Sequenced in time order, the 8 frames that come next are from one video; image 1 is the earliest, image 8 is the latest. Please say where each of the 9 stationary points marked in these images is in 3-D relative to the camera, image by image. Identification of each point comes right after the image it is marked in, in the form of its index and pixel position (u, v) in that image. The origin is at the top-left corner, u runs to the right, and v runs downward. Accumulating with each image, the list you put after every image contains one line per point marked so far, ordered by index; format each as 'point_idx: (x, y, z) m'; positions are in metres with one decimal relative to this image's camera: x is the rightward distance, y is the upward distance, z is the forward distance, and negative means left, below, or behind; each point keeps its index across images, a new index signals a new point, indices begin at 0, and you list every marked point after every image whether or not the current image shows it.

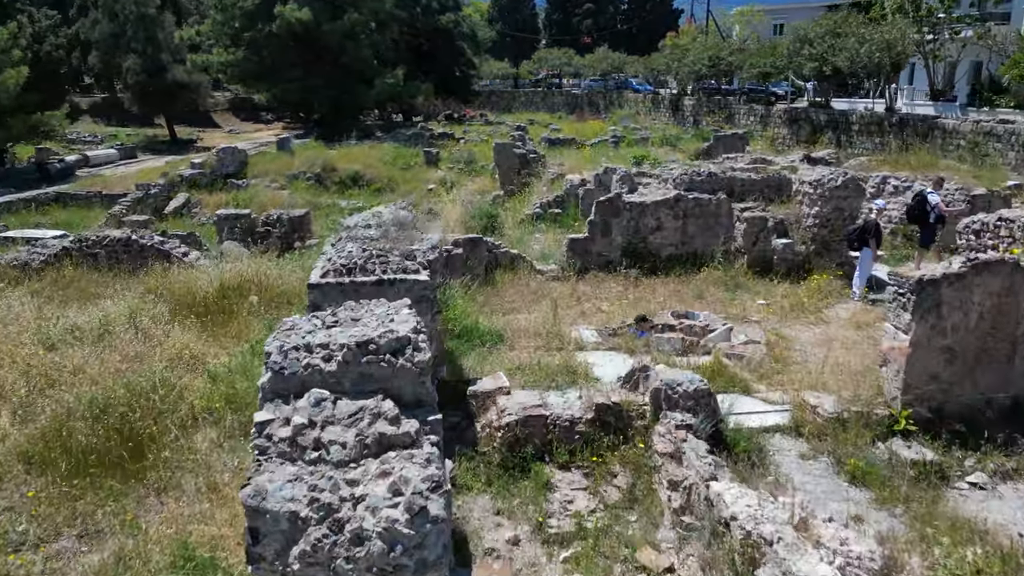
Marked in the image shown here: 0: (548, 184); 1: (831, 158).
0: (+0.7, +1.9, +14.1) m
1: (+6.3, +2.6, +14.8) m
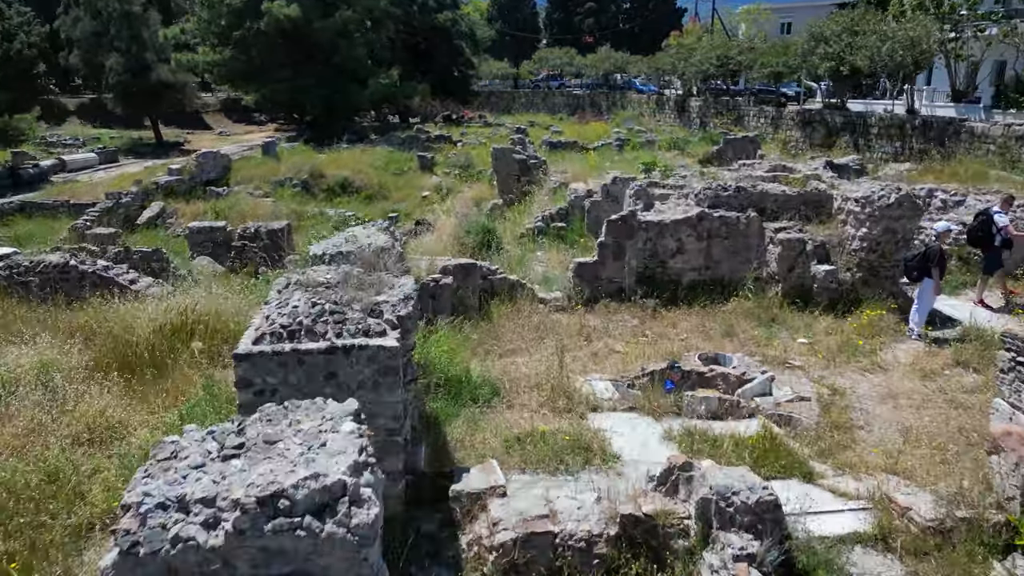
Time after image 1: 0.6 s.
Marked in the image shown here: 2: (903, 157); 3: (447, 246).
0: (+0.7, +1.6, +13.0) m
1: (+6.3, +2.3, +13.7) m
2: (+9.5, +3.2, +18.1) m
3: (-0.9, +0.6, +10.6) m
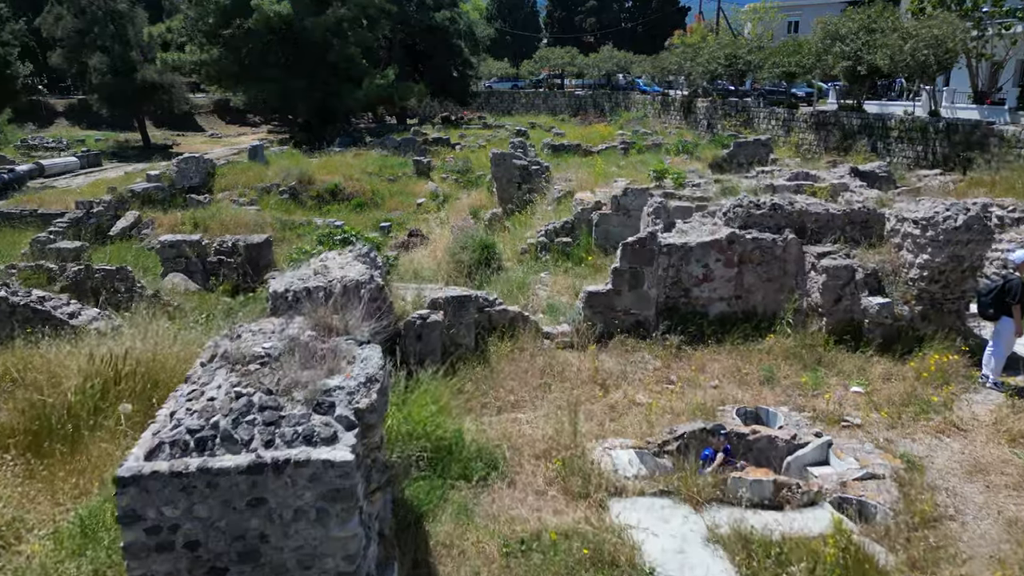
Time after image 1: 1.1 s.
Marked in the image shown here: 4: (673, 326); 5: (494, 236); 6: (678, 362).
0: (+0.7, +1.3, +12.0) m
1: (+6.3, +2.0, +12.7) m
2: (+9.5, +2.9, +17.2) m
3: (-0.9, +0.3, +9.6) m
4: (+1.3, -0.3, +6.3) m
5: (-0.3, +0.7, +11.1) m
6: (+1.3, -0.6, +5.8) m
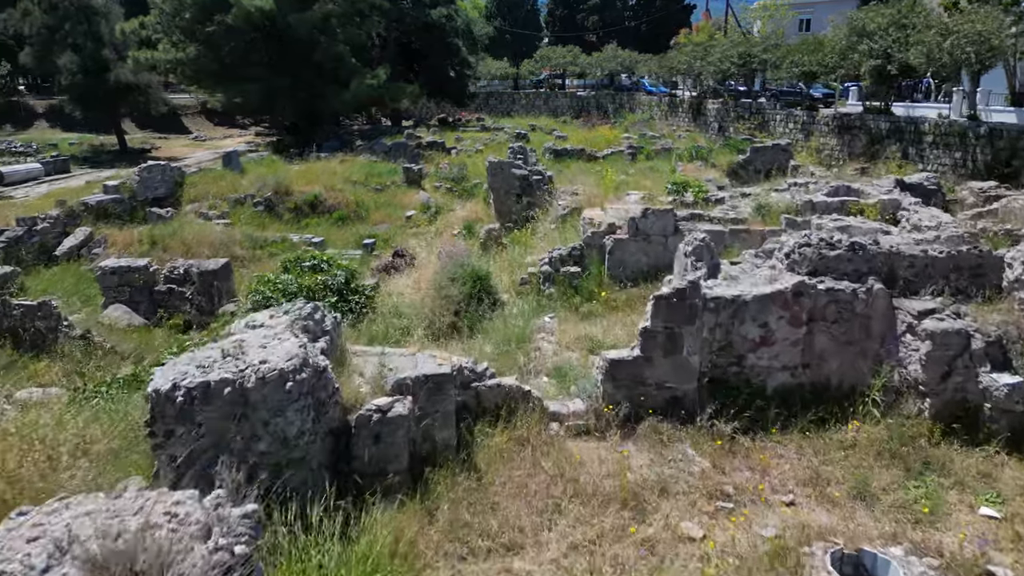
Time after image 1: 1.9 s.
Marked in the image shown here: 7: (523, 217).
0: (+0.7, +0.9, +10.5) m
1: (+6.3, +1.6, +11.2) m
2: (+9.5, +2.5, +15.6) m
3: (-1.0, -0.1, +8.1) m
4: (+1.3, -0.7, +4.7) m
5: (-0.3, +0.3, +9.6) m
6: (+1.3, -1.0, +4.3) m
7: (+0.2, +1.2, +12.9) m
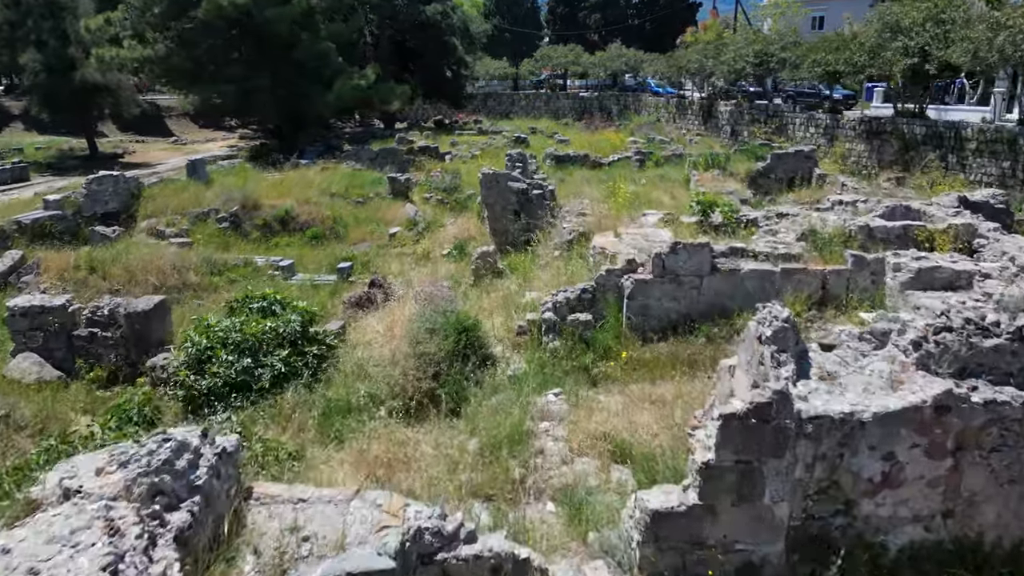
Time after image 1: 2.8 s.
0: (+0.6, +0.4, +8.8) m
1: (+6.2, +1.1, +9.5) m
2: (+9.4, +2.0, +14.0) m
3: (-1.0, -0.6, +6.4) m
4: (+1.3, -1.2, +3.1) m
5: (-0.4, -0.2, +7.9) m
6: (+1.2, -1.5, +2.6) m
7: (+0.2, +0.8, +11.3) m
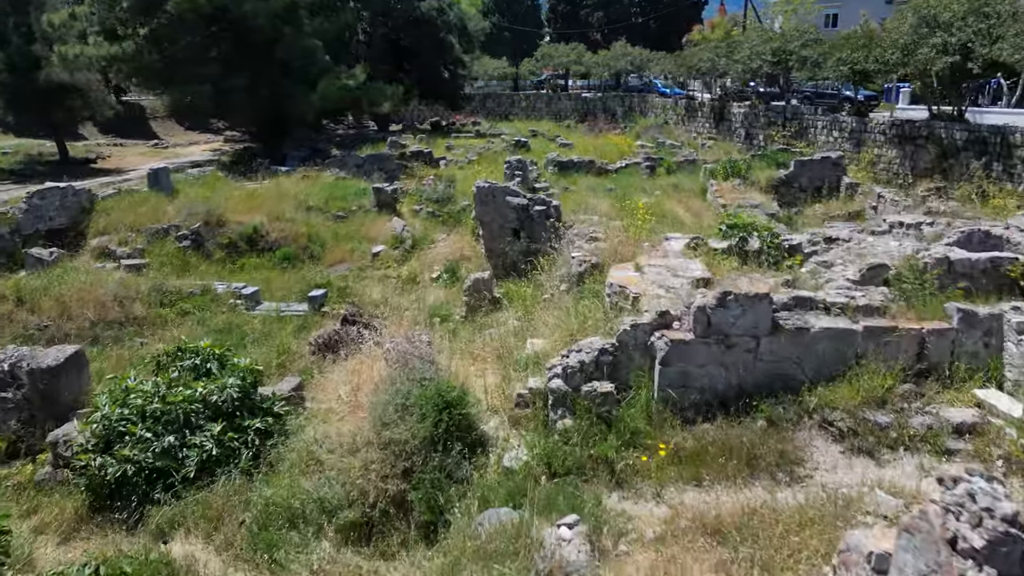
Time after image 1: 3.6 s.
0: (+0.6, 0.0, +7.3) m
1: (+6.2, +0.7, +8.0) m
2: (+9.4, +1.6, +12.5) m
3: (-1.0, -1.0, +4.9) m
4: (+1.3, -1.6, +1.6) m
5: (-0.4, -0.6, +6.4) m
6: (+1.2, -1.9, +1.1) m
7: (+0.1, +0.4, +9.8) m
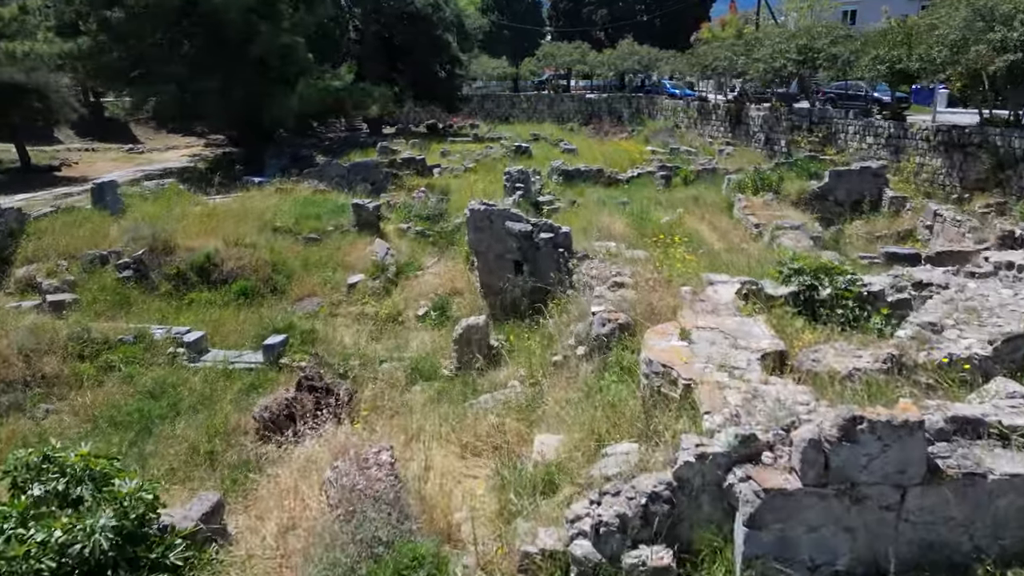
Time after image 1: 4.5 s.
0: (+0.6, -0.5, +5.5) m
1: (+6.2, +0.2, +6.3) m
2: (+9.4, +1.1, +10.7) m
3: (-1.0, -1.5, +3.1) m
4: (+1.3, -2.1, -0.2) m
5: (-0.4, -1.1, +4.6) m
6: (+1.2, -2.4, -0.6) m
7: (+0.1, -0.1, +8.0) m
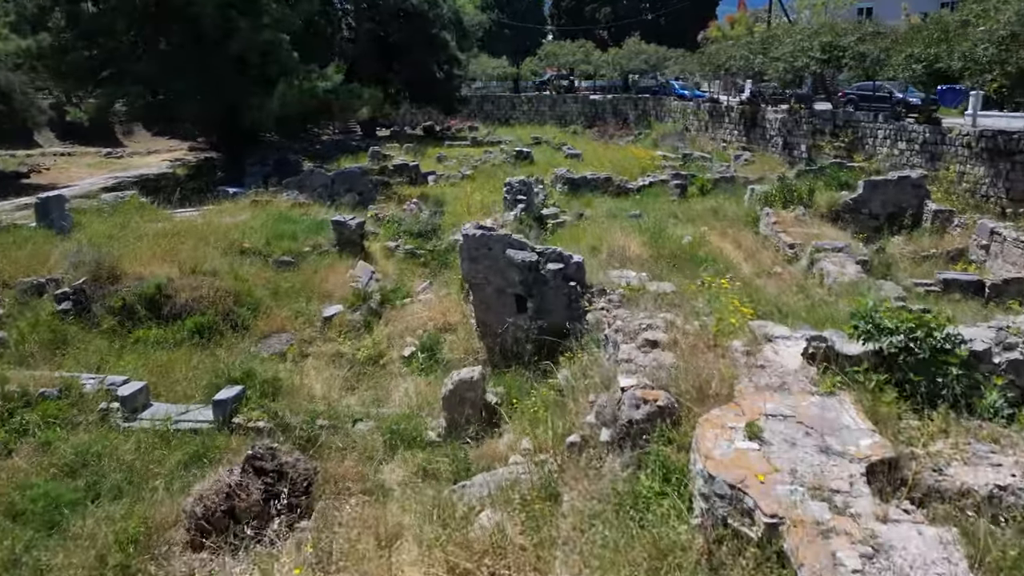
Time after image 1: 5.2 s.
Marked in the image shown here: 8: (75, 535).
0: (+0.6, -0.9, +4.2) m
1: (+6.3, -0.2, +4.9) m
2: (+9.4, +0.7, +9.3) m
3: (-1.0, -1.9, +1.8) m
4: (+1.3, -2.5, -1.6) m
5: (-0.4, -1.5, +3.3) m
6: (+1.2, -2.7, -2.0) m
7: (+0.2, -0.5, +6.6) m
8: (-2.9, -1.6, +4.9) m
